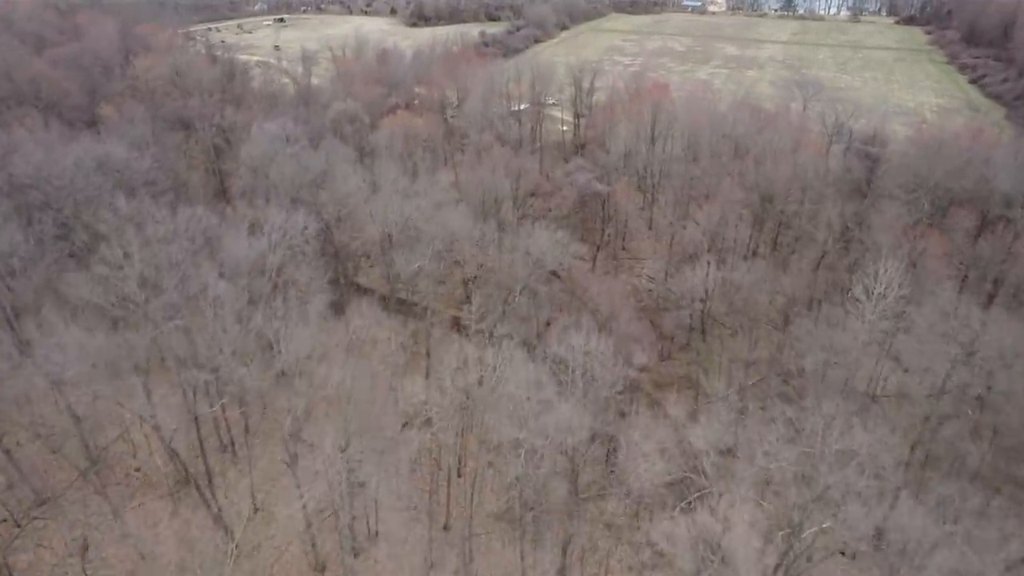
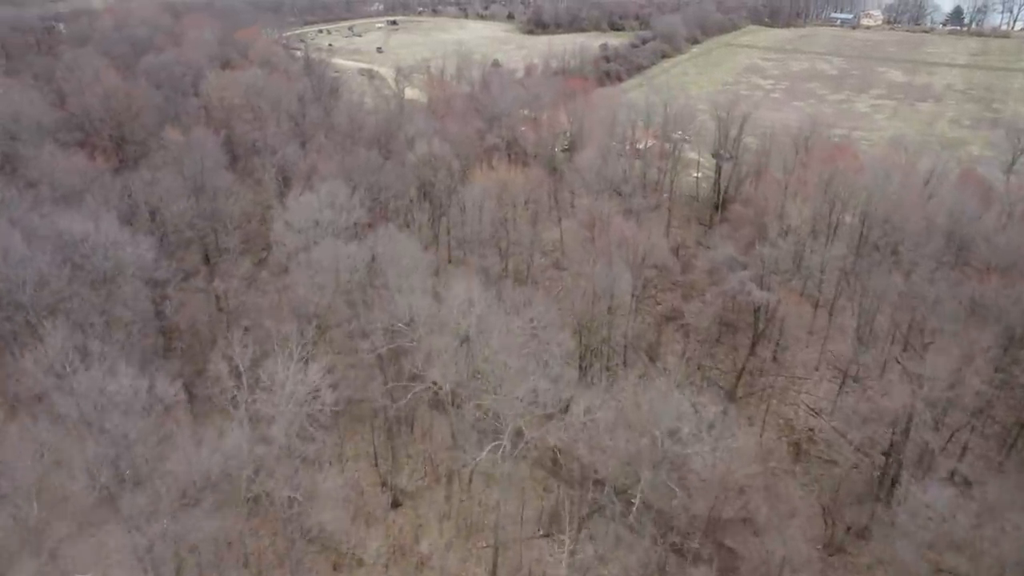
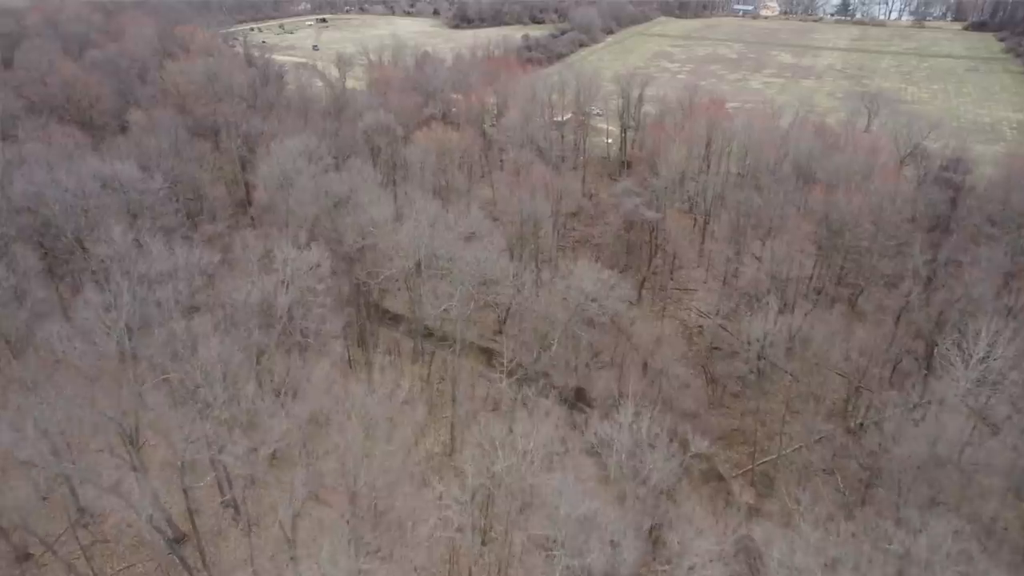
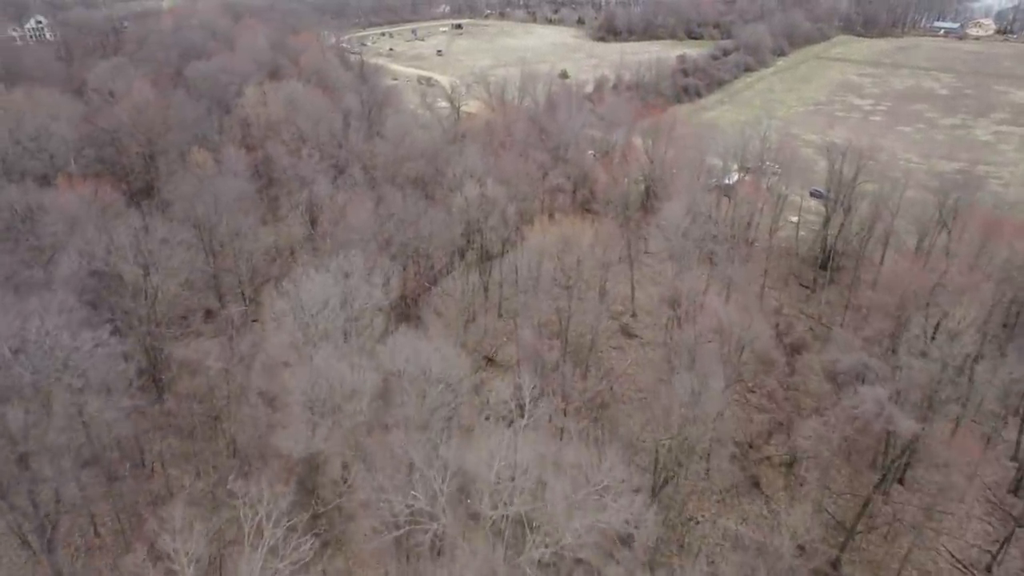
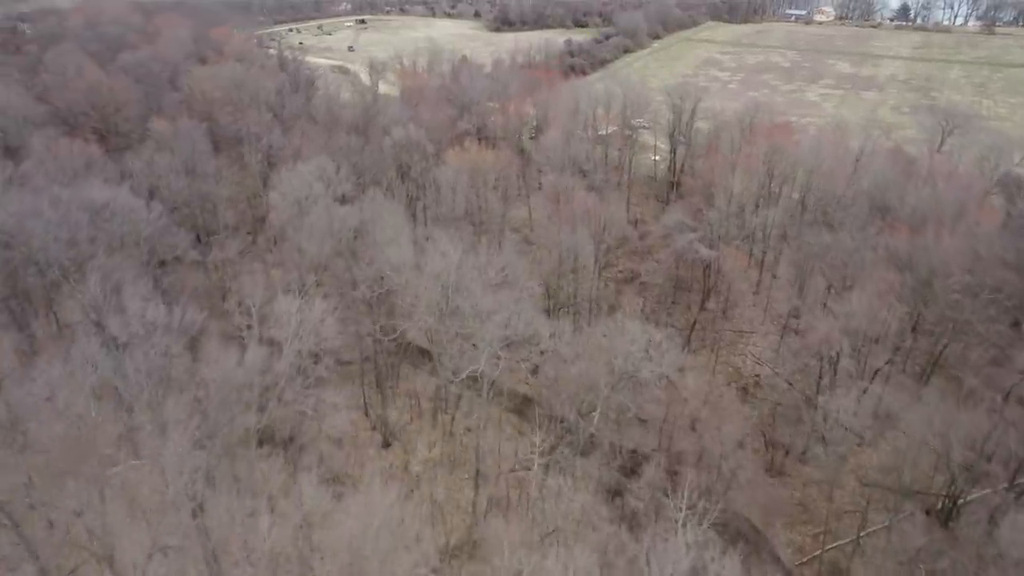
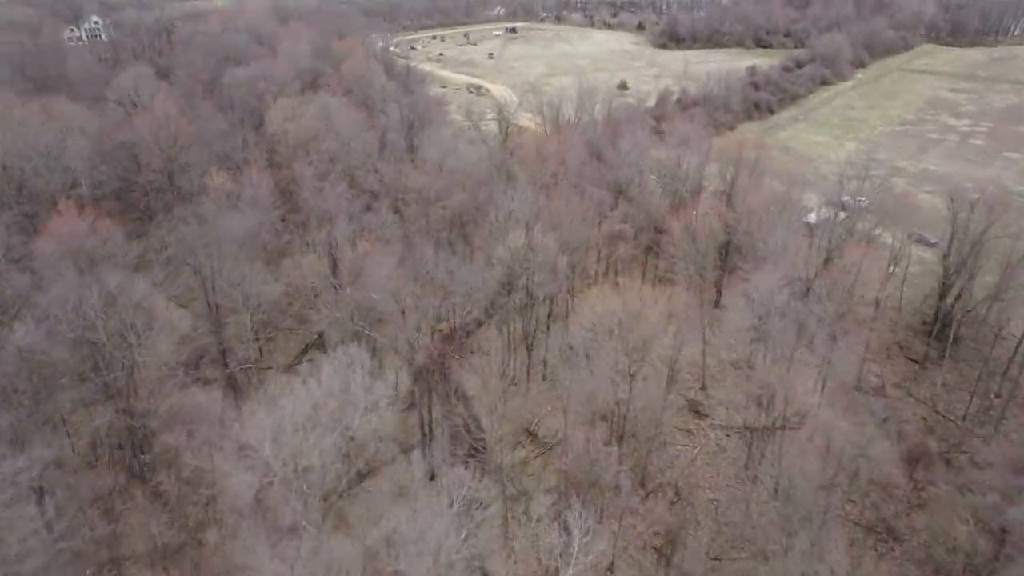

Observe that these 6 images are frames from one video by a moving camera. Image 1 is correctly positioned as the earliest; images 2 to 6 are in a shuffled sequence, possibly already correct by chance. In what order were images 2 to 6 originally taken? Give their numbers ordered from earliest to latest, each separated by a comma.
3, 5, 2, 4, 6
